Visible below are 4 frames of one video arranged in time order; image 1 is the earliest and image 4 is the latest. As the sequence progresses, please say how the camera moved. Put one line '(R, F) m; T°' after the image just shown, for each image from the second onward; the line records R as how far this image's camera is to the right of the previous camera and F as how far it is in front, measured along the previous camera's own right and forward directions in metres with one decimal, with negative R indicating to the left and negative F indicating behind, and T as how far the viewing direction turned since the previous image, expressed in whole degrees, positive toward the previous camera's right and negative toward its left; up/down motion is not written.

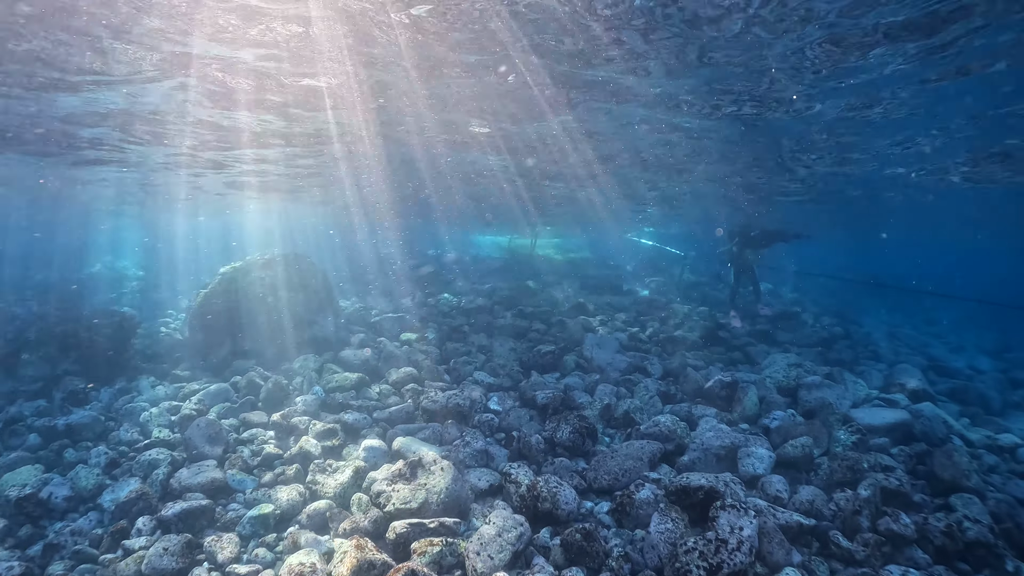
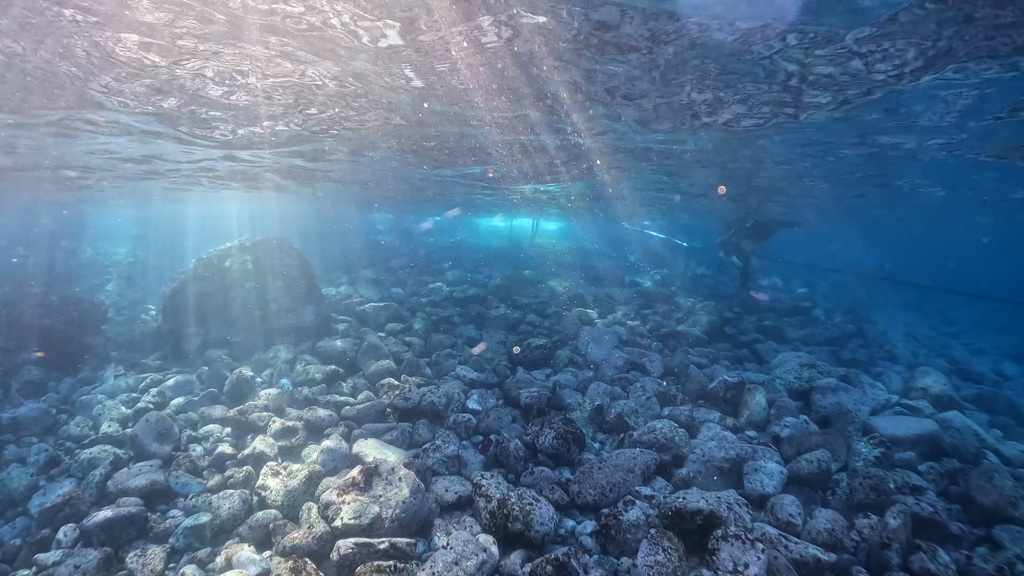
(+0.4, +0.8) m; -1°
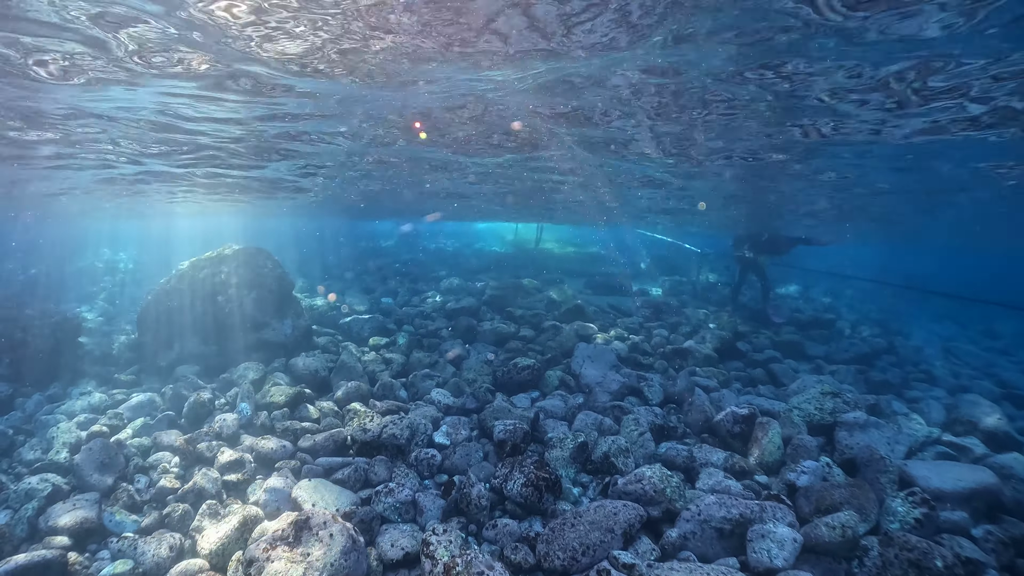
(+0.7, +0.9) m; -2°
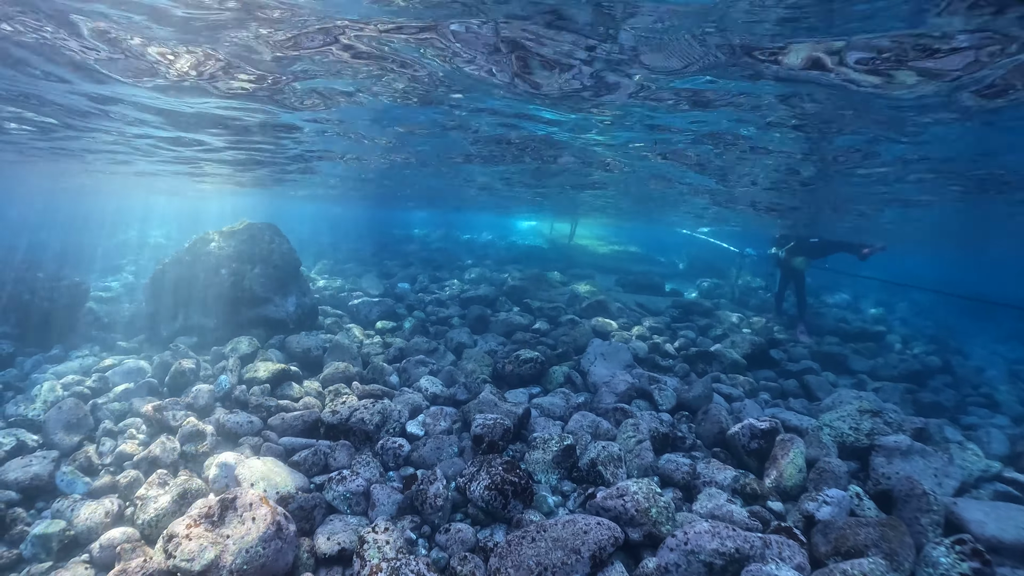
(+0.7, +0.7) m; -5°
